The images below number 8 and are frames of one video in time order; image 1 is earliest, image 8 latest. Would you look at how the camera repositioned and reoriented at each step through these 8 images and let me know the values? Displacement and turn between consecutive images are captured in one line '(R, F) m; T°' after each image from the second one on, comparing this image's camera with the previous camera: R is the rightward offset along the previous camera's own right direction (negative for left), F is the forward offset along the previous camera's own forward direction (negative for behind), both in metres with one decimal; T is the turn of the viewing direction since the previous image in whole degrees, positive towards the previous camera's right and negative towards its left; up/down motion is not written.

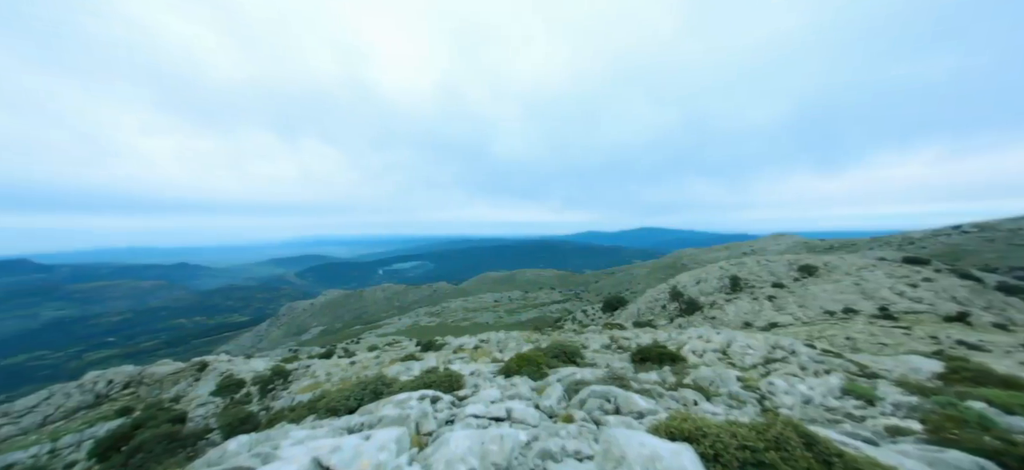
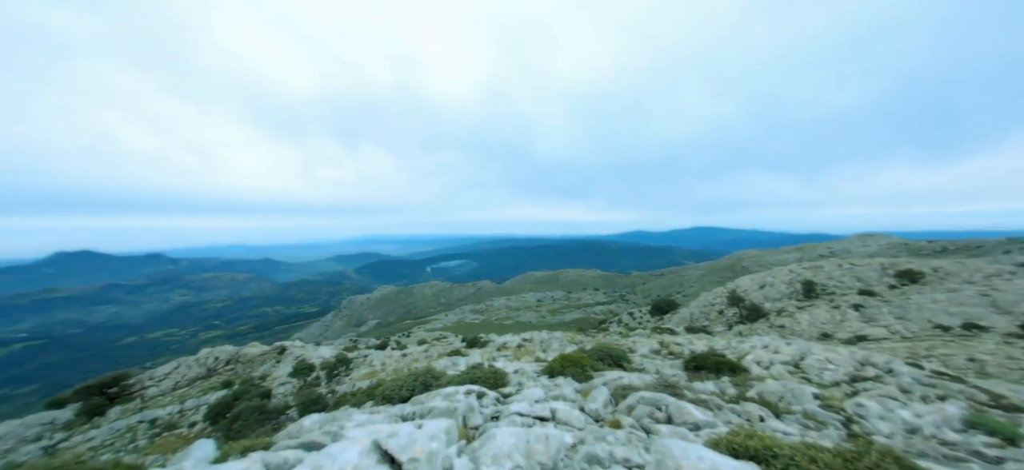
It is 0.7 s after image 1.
(-0.2, +0.2) m; -7°
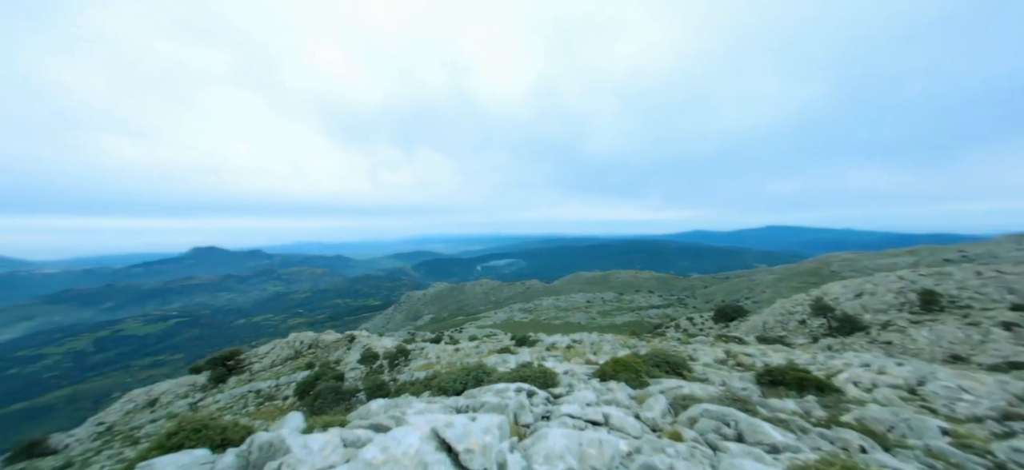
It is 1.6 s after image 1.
(-0.3, +0.4) m; -8°
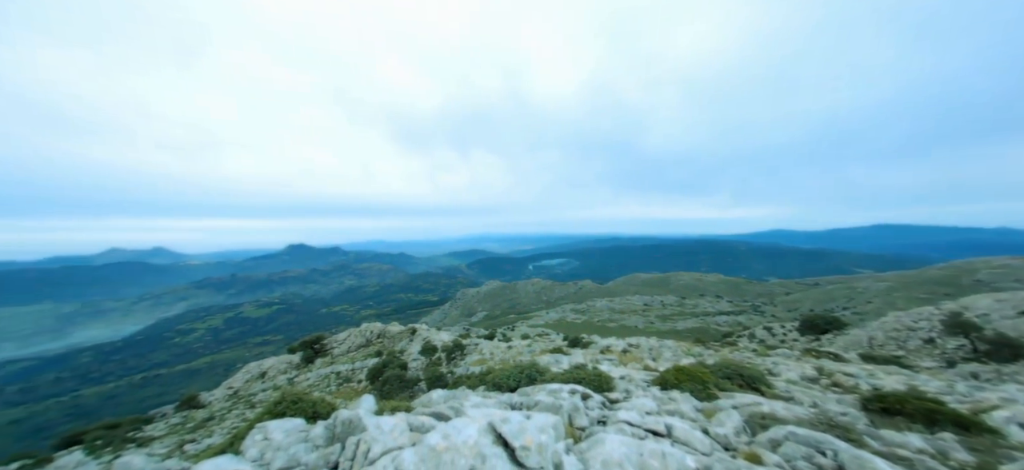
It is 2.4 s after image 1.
(-0.6, +0.7) m; -9°
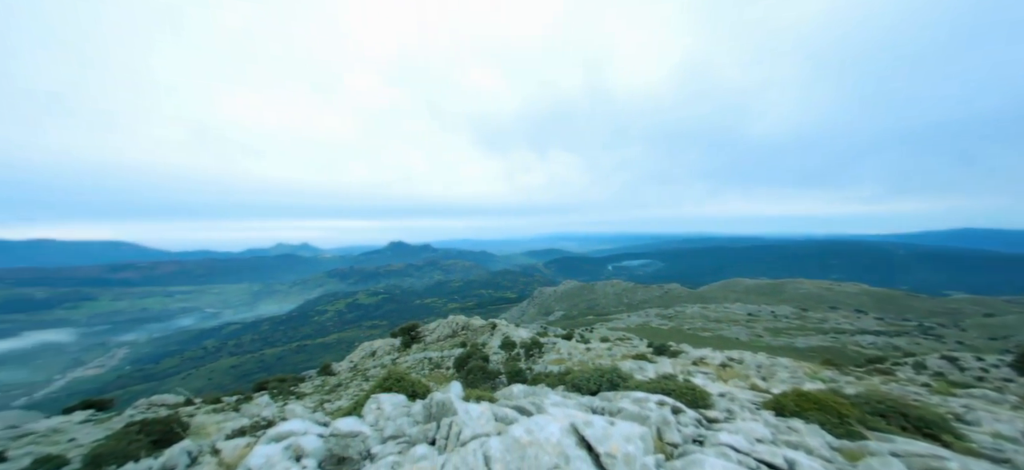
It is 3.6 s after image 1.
(-1.3, +2.8) m; -14°
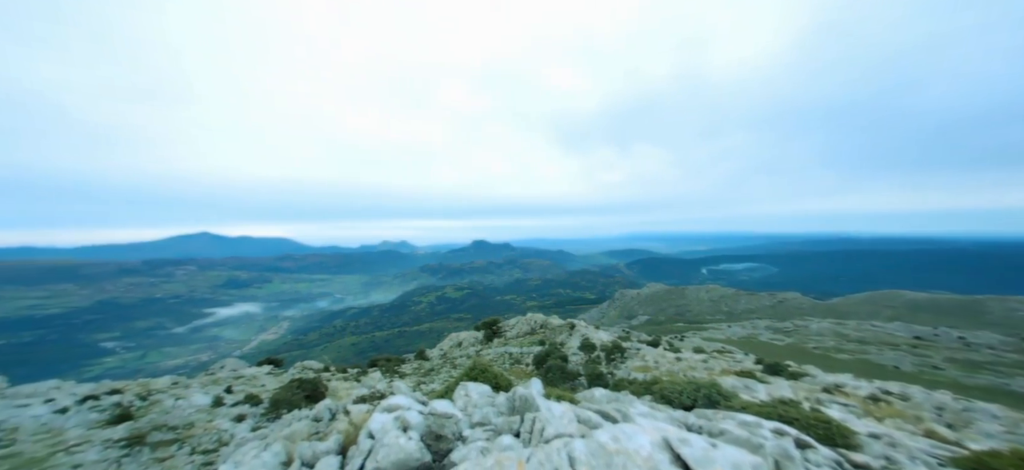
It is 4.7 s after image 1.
(-2.3, -2.3) m; -15°
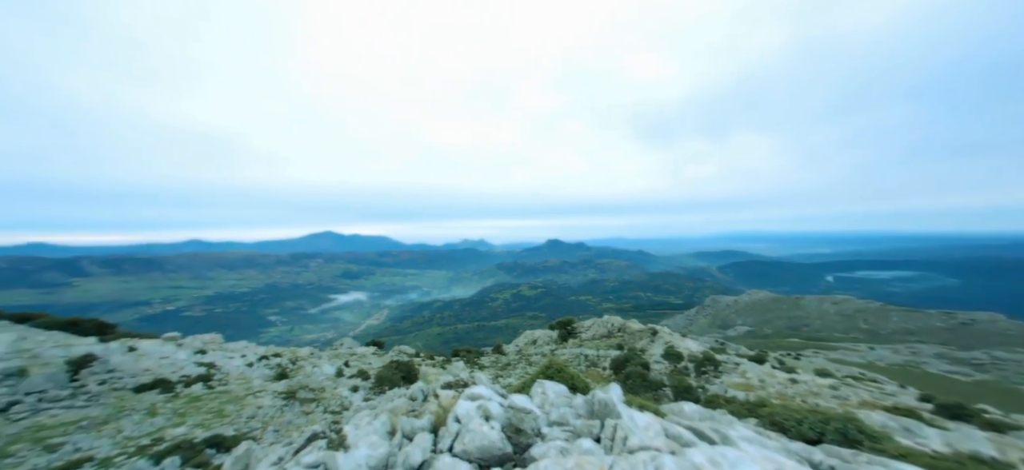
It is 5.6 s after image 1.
(-1.0, -0.7) m; -13°
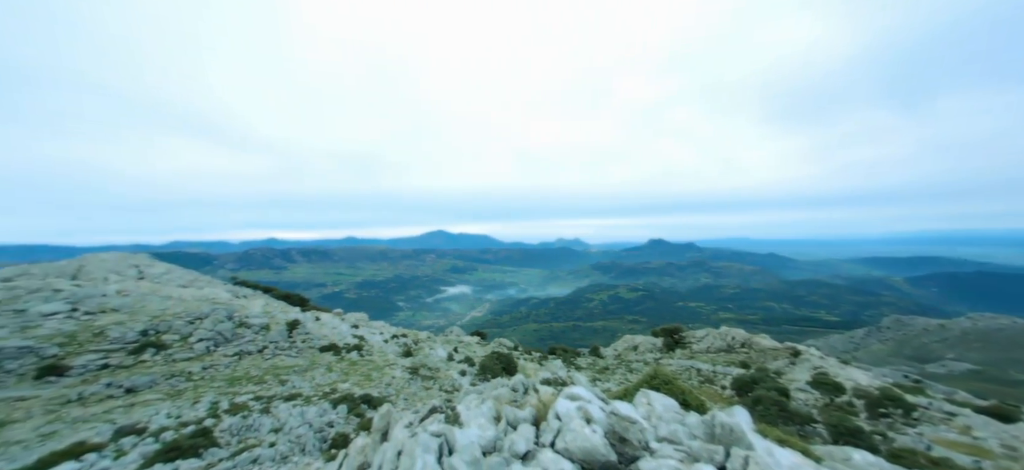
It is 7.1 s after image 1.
(-4.1, +8.5) m; -17°
